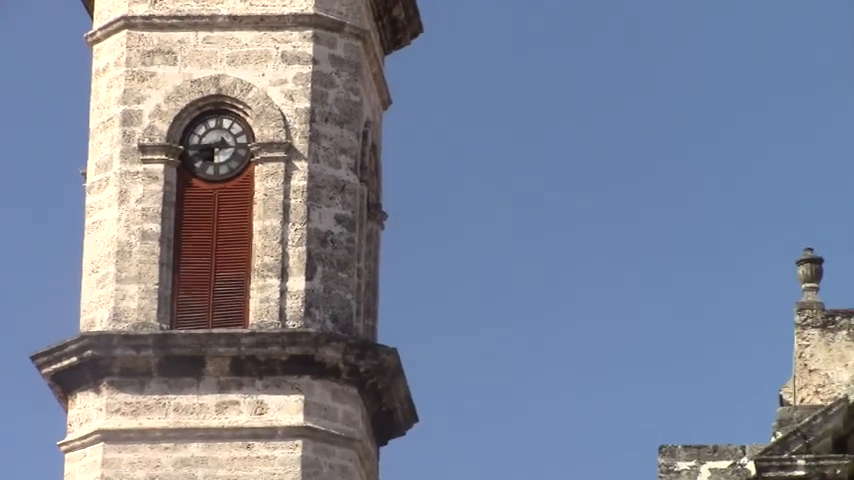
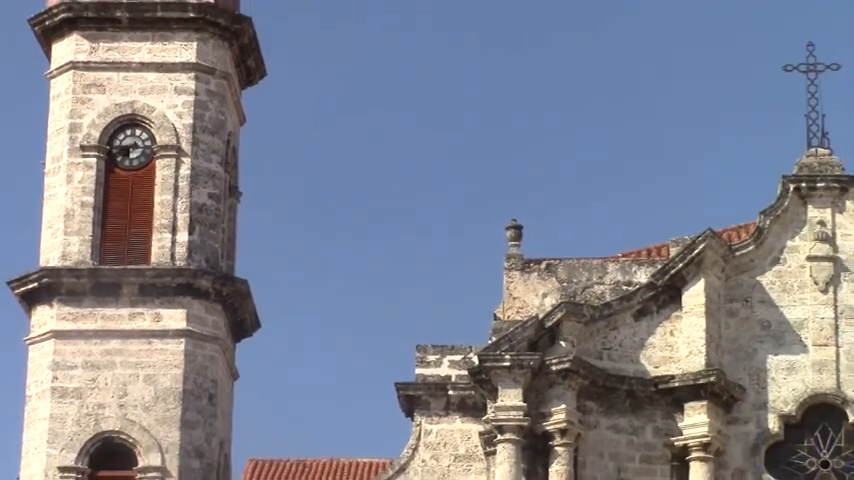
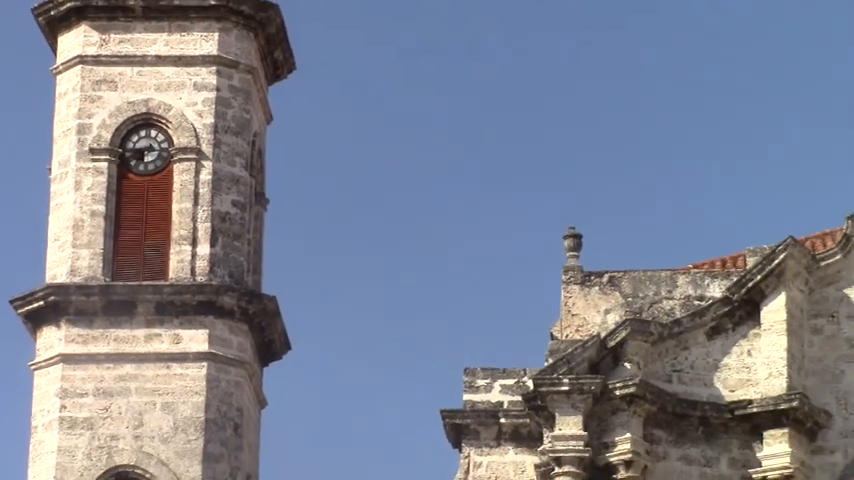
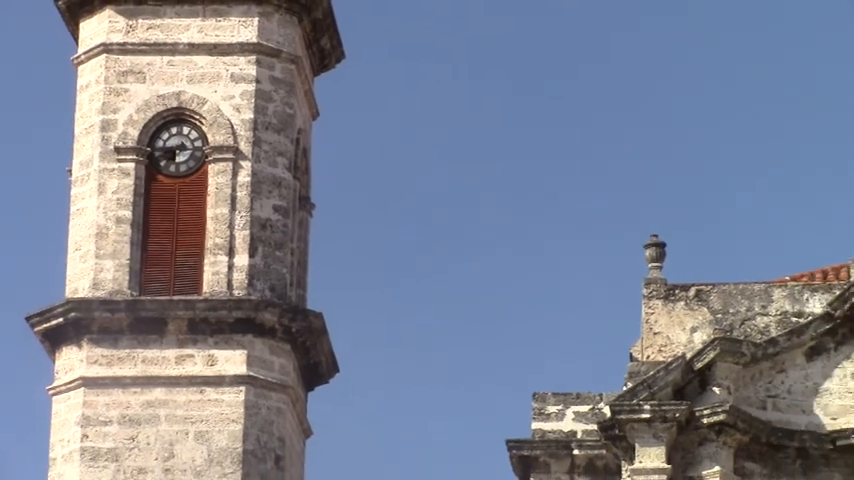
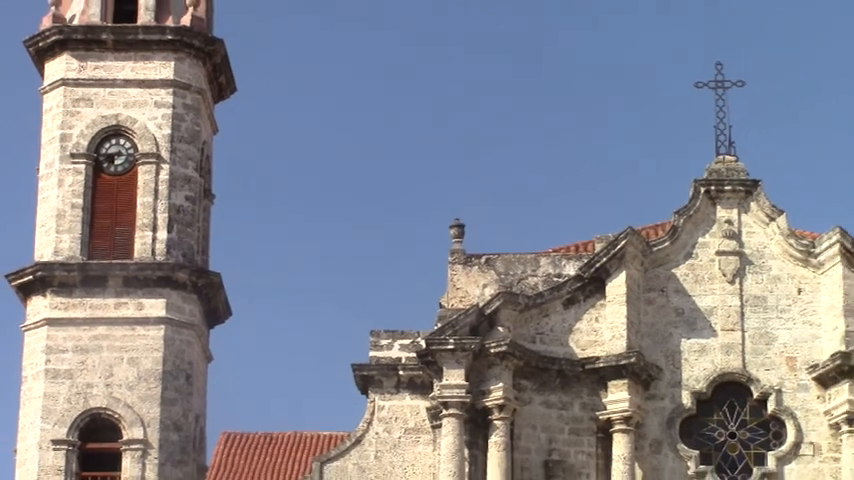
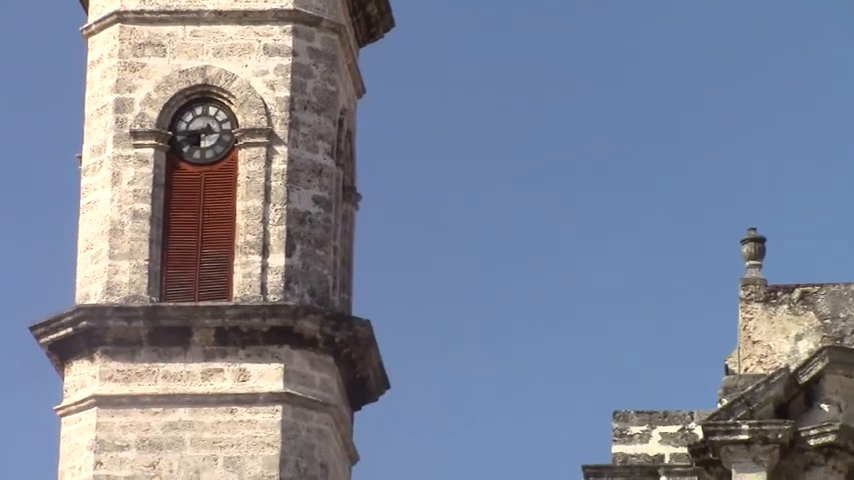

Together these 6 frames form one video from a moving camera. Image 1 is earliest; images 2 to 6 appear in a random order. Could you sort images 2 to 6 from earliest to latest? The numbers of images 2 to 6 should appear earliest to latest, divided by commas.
6, 4, 3, 2, 5
